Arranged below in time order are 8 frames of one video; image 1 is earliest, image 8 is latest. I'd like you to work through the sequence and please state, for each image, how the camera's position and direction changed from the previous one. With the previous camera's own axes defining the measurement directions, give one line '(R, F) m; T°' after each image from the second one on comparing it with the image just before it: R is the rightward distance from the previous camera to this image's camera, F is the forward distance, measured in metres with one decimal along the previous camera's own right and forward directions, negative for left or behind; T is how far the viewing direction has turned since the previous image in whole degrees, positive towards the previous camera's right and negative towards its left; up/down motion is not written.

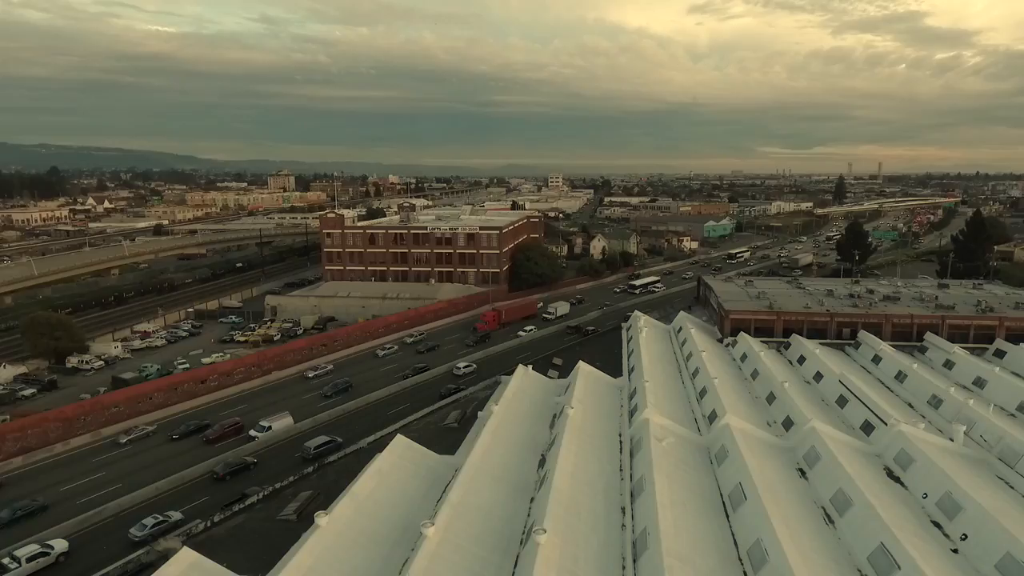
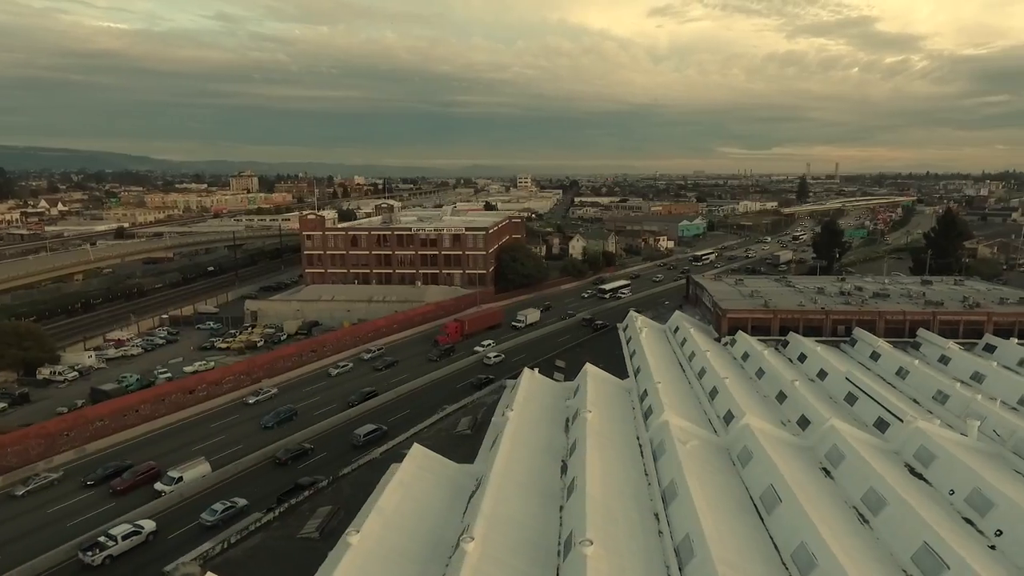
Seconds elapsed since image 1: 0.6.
(-1.8, +0.6) m; +3°
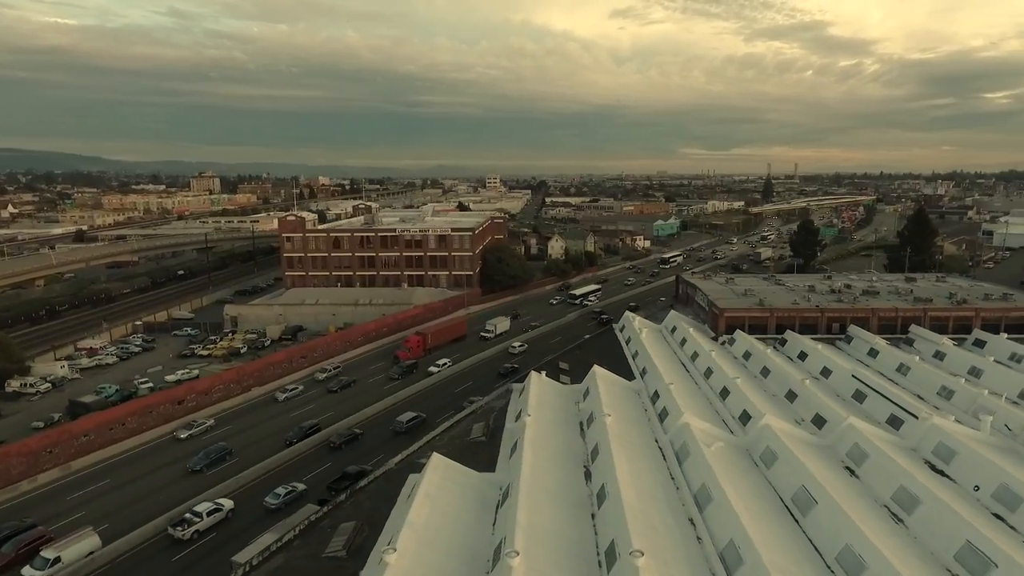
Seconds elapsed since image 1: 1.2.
(-1.8, +0.7) m; +3°
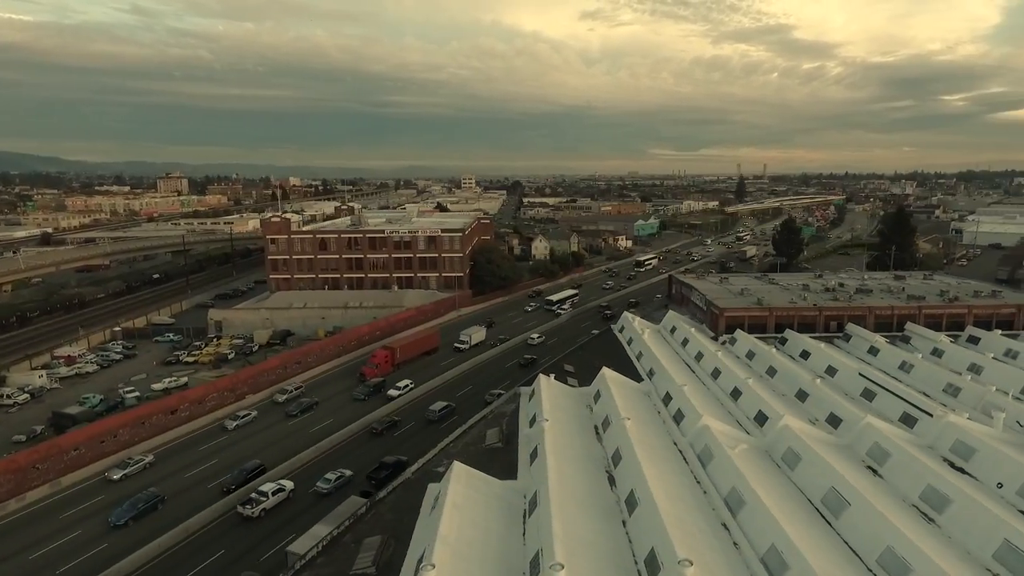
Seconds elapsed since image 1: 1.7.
(-1.5, +0.6) m; +3°
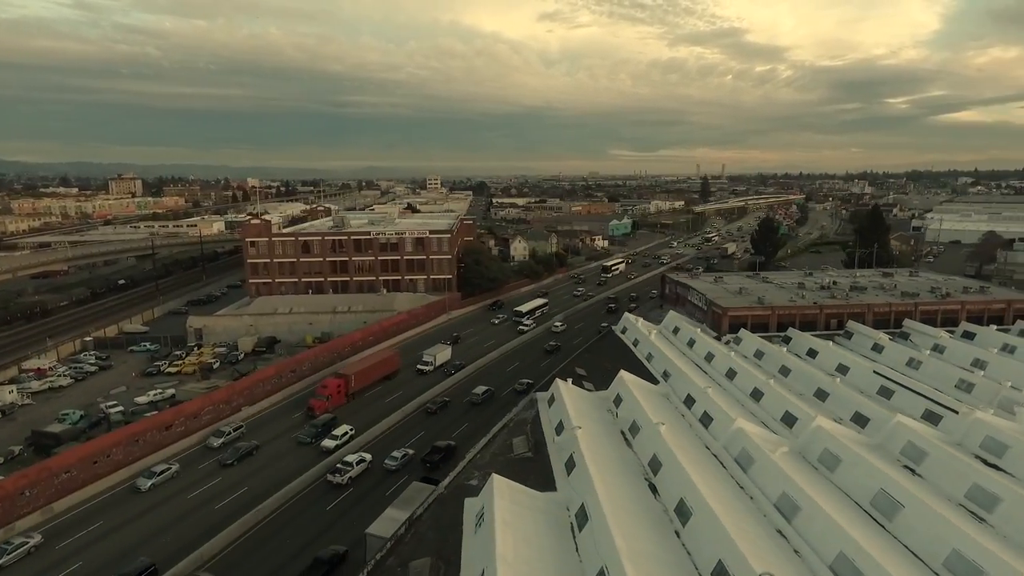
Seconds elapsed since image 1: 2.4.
(-2.3, +0.9) m; +4°
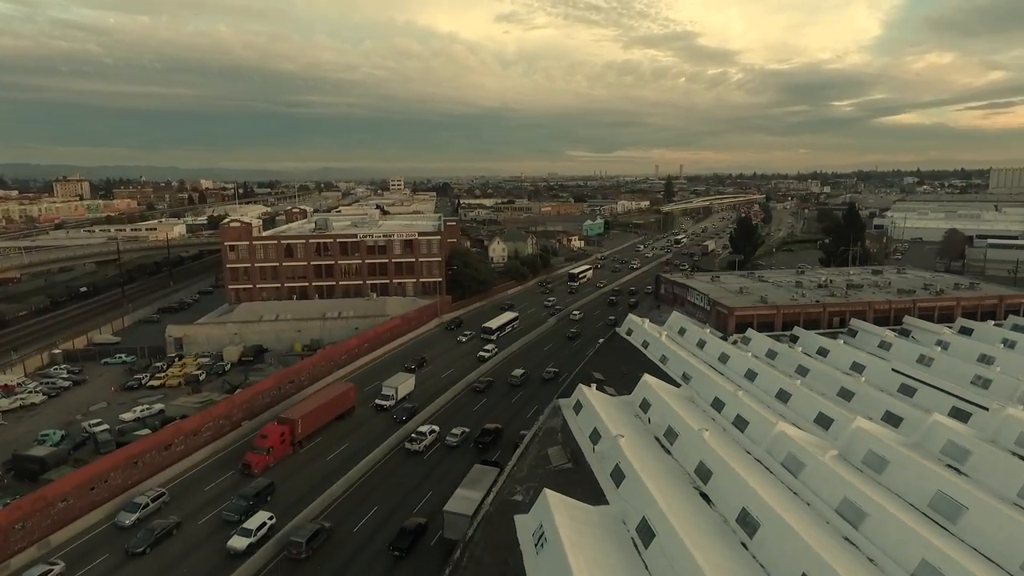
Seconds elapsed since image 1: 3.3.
(-2.5, +1.1) m; +4°
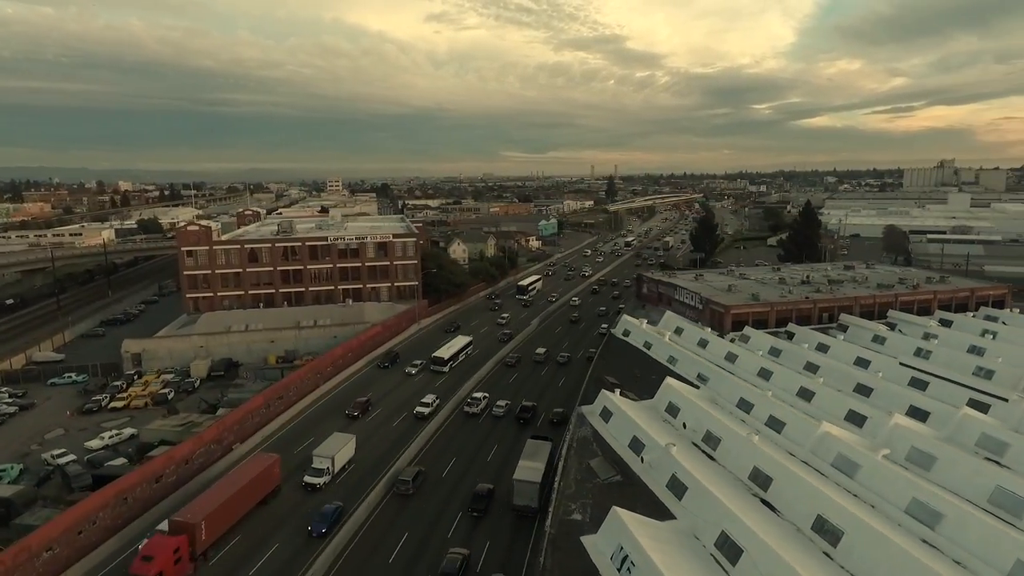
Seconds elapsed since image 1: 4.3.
(-3.3, +1.5) m; +6°
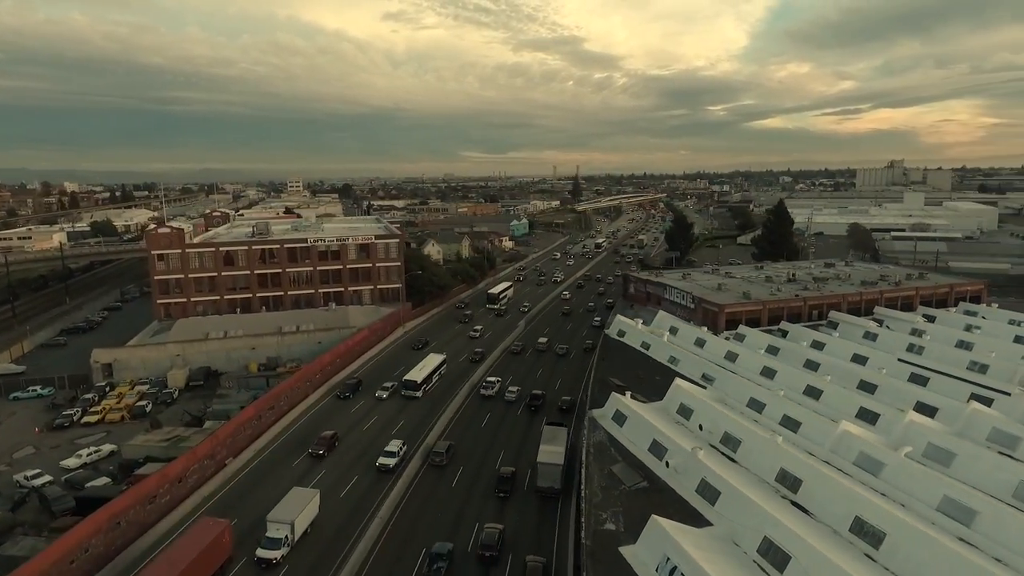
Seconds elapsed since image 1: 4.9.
(-1.8, +0.8) m; +4°
